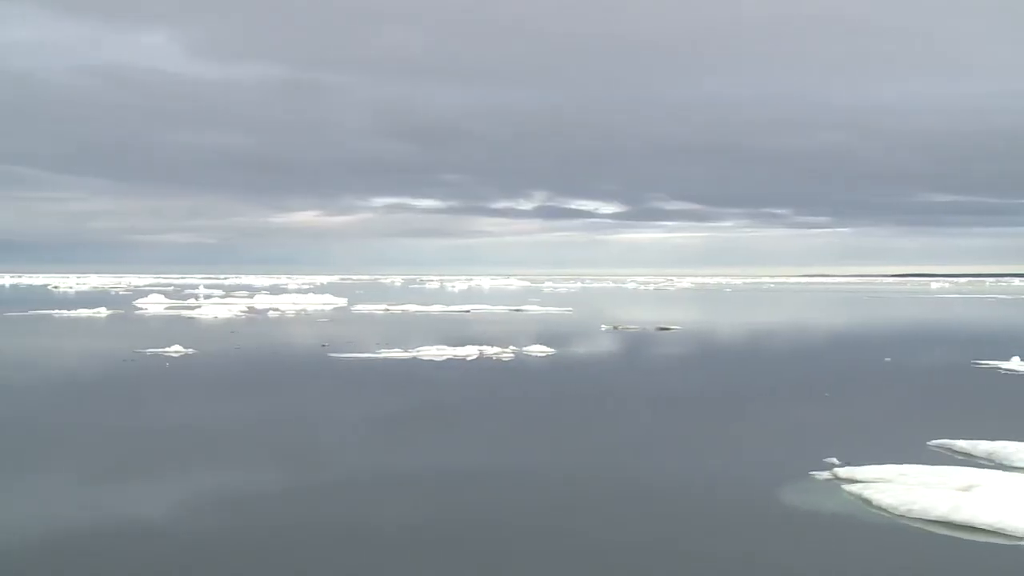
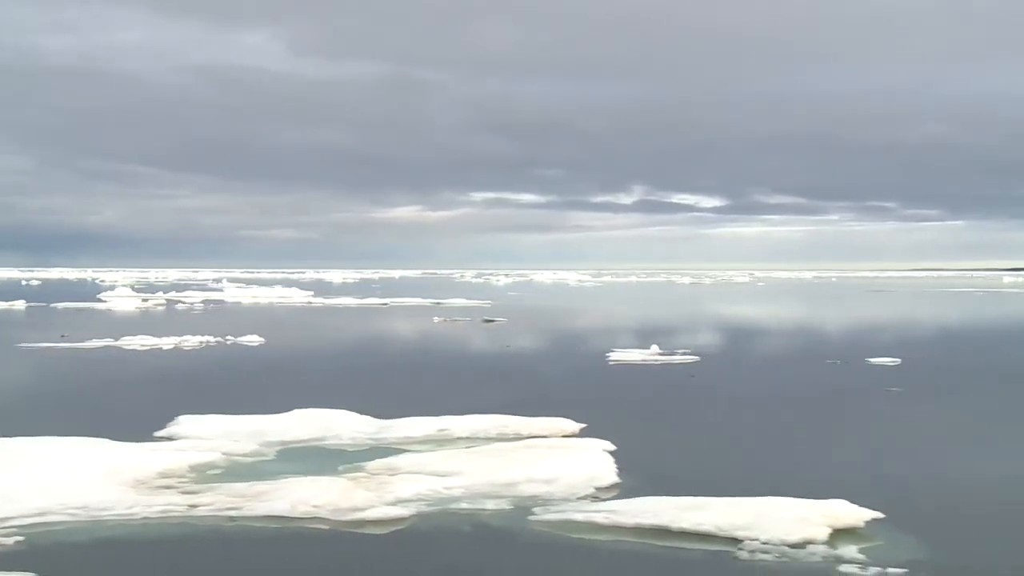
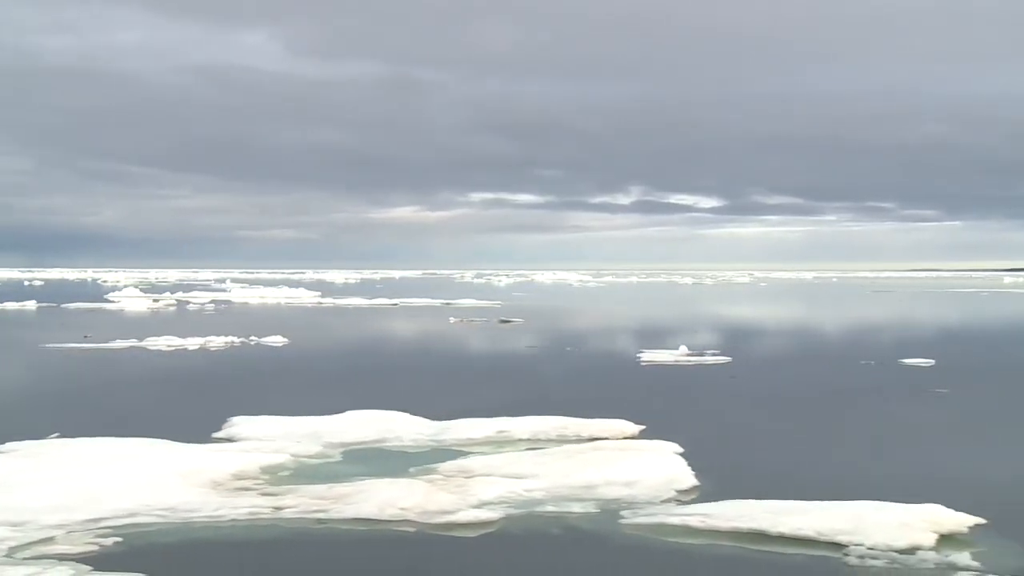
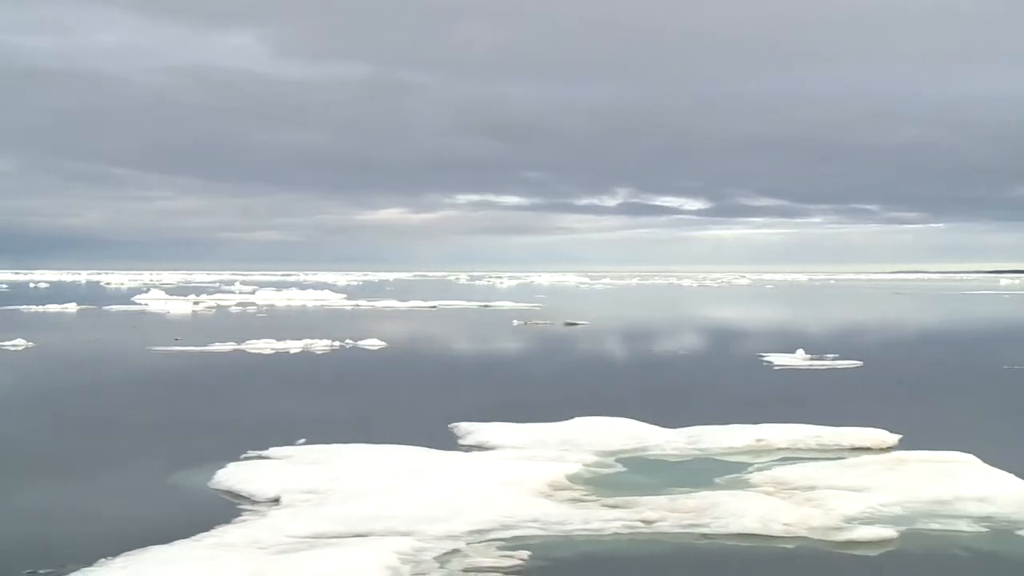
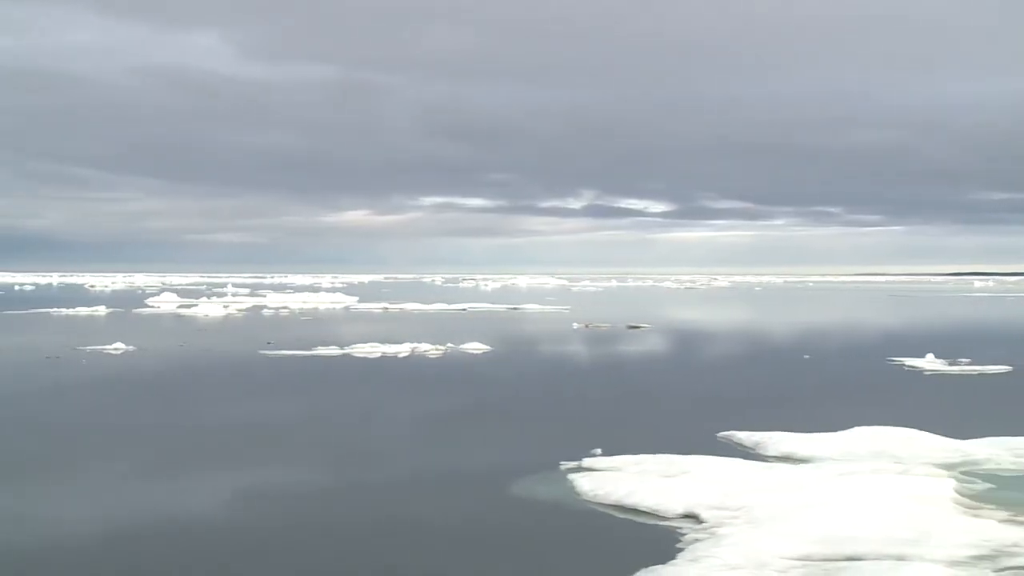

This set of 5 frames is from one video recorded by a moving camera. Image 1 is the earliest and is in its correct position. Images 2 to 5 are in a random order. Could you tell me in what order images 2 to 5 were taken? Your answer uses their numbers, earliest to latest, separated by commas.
5, 4, 3, 2
